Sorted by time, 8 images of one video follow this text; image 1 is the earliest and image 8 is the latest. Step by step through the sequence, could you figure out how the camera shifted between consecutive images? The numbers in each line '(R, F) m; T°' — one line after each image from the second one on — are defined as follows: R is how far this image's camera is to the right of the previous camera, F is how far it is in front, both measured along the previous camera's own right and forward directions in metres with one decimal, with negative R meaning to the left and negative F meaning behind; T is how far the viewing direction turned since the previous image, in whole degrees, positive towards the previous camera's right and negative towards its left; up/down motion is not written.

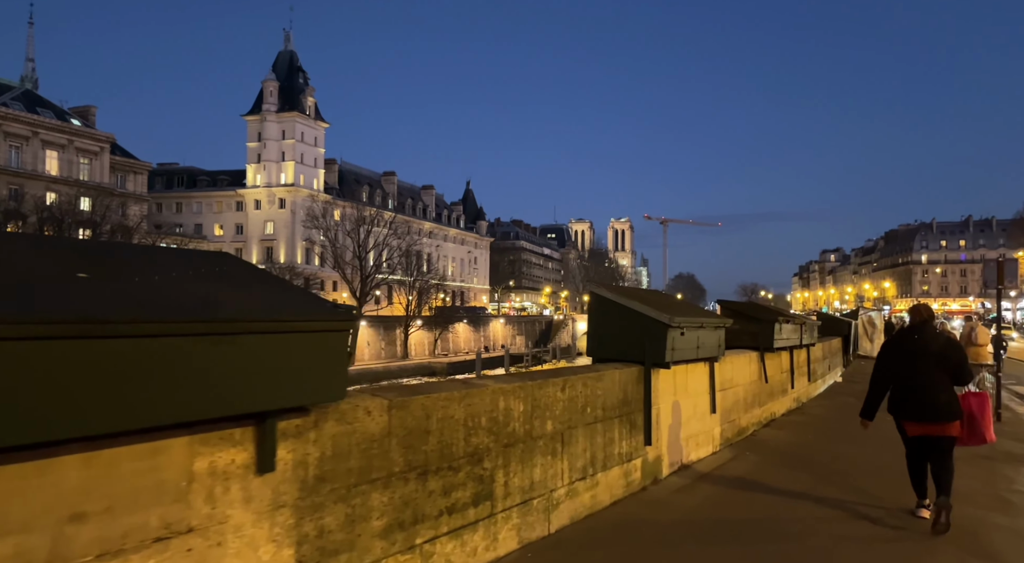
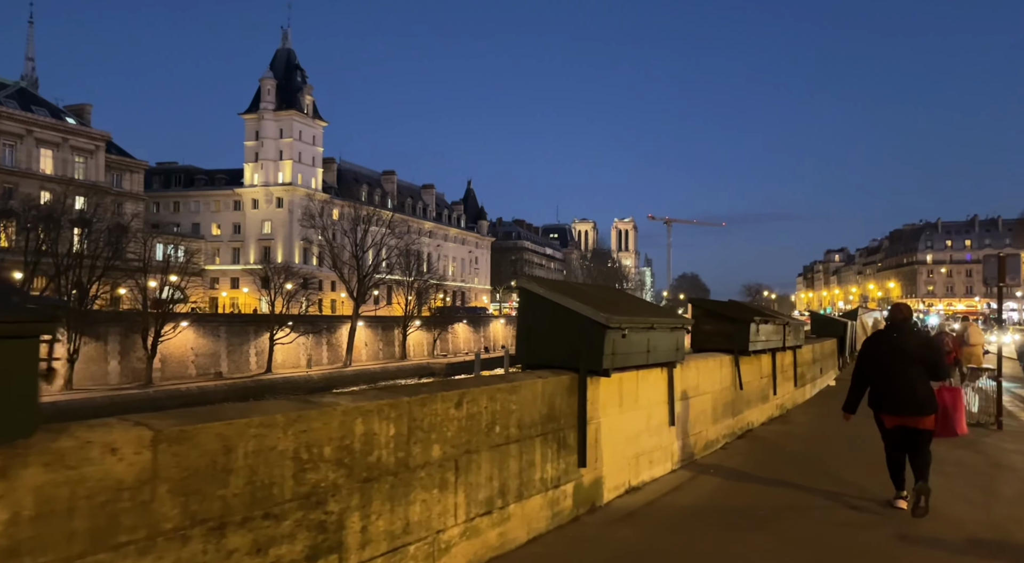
(+0.7, +1.0) m; 0°
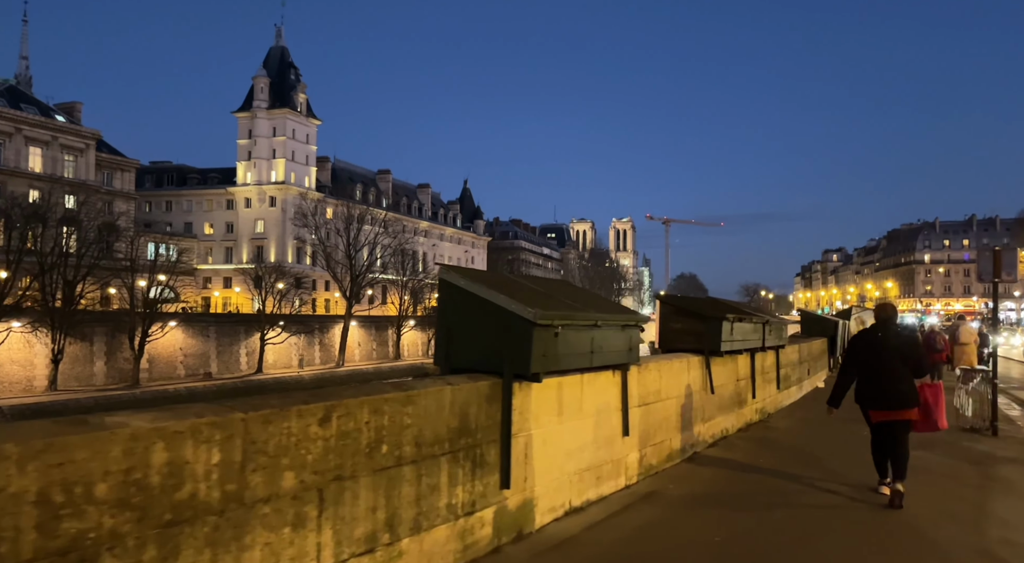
(+0.6, +0.8) m; 0°
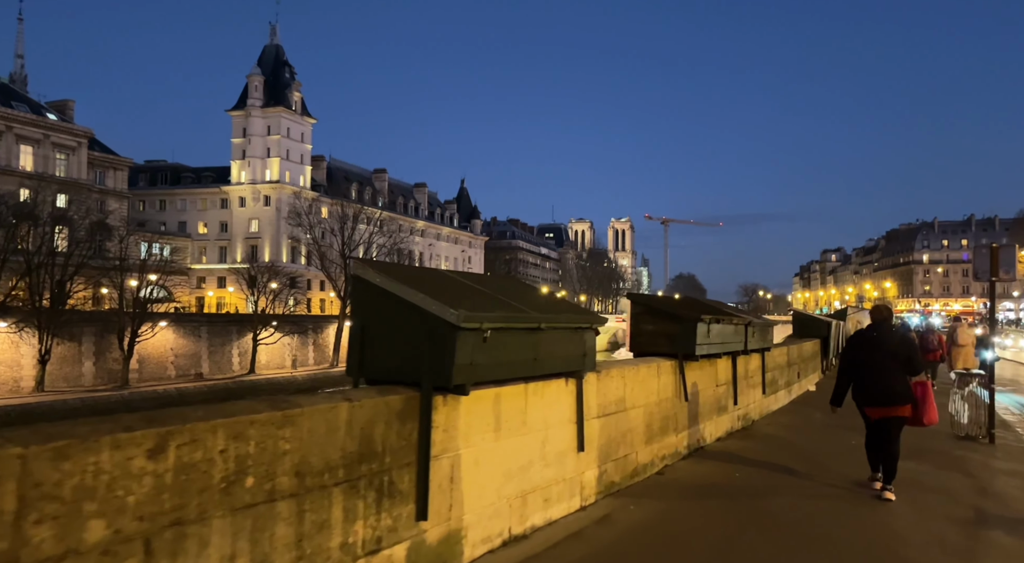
(+0.5, +0.7) m; 0°
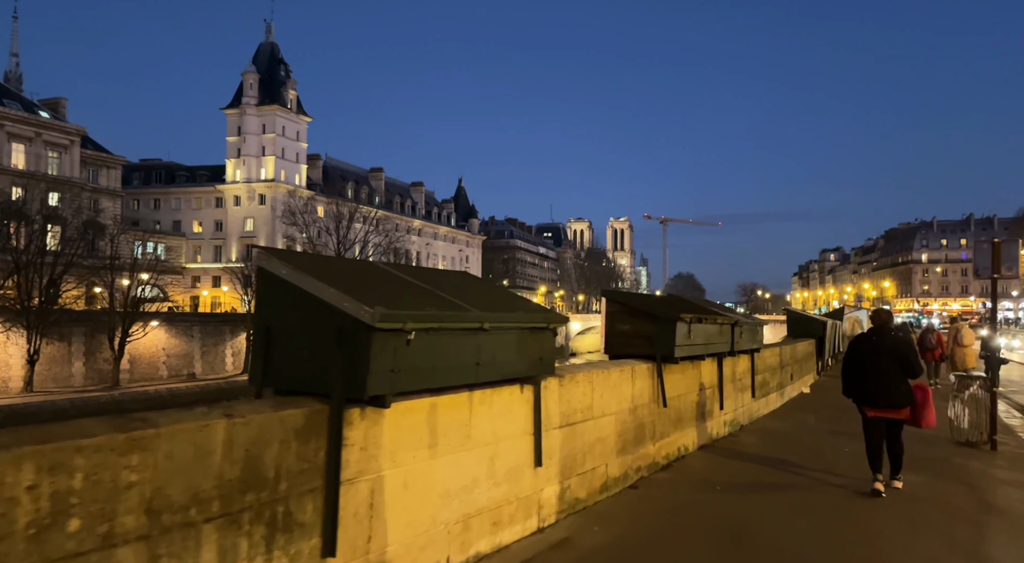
(+0.4, +0.7) m; 0°
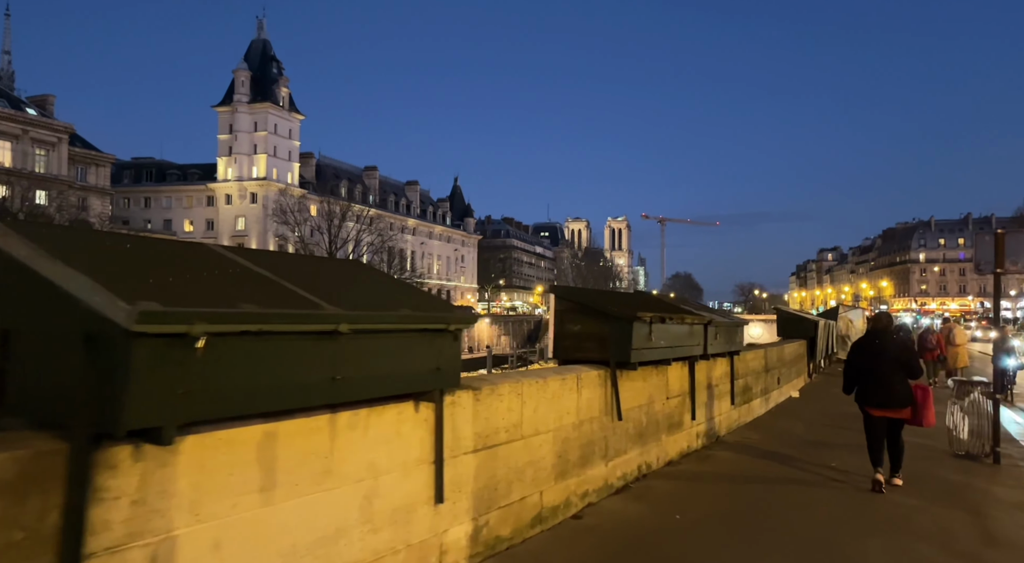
(+0.6, +1.1) m; 0°
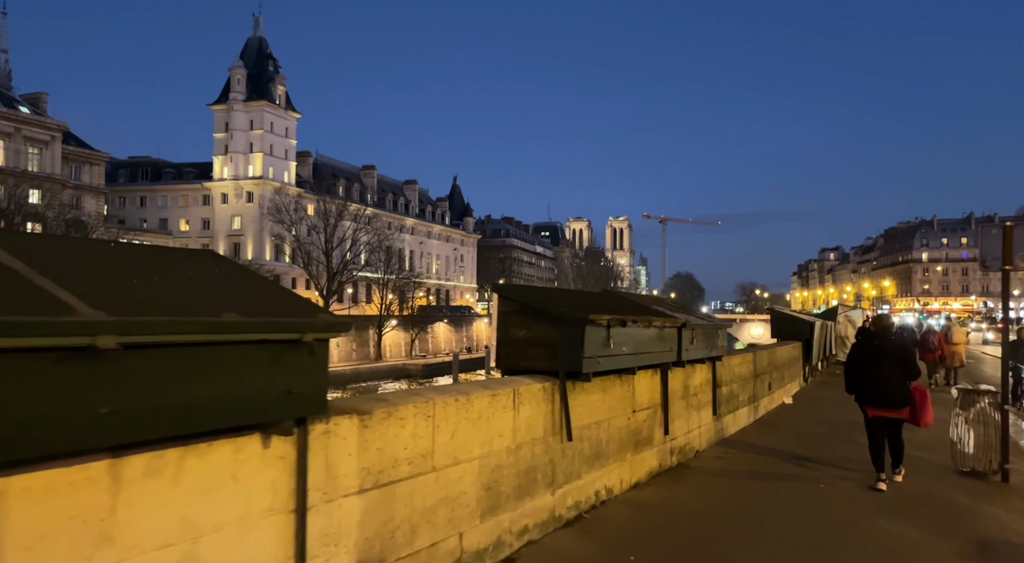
(+0.6, +1.0) m; 0°
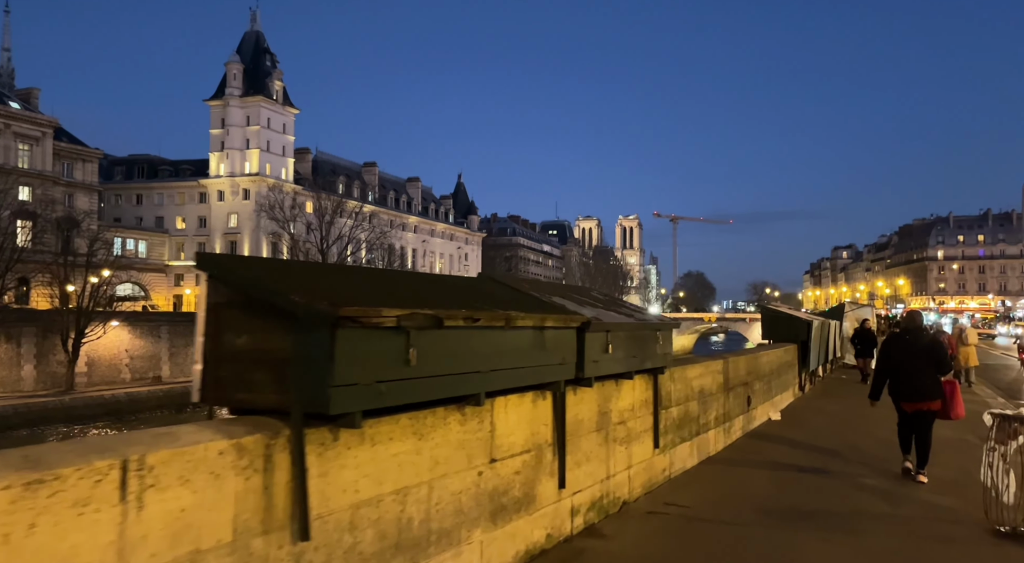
(+1.4, +2.6) m; -1°
